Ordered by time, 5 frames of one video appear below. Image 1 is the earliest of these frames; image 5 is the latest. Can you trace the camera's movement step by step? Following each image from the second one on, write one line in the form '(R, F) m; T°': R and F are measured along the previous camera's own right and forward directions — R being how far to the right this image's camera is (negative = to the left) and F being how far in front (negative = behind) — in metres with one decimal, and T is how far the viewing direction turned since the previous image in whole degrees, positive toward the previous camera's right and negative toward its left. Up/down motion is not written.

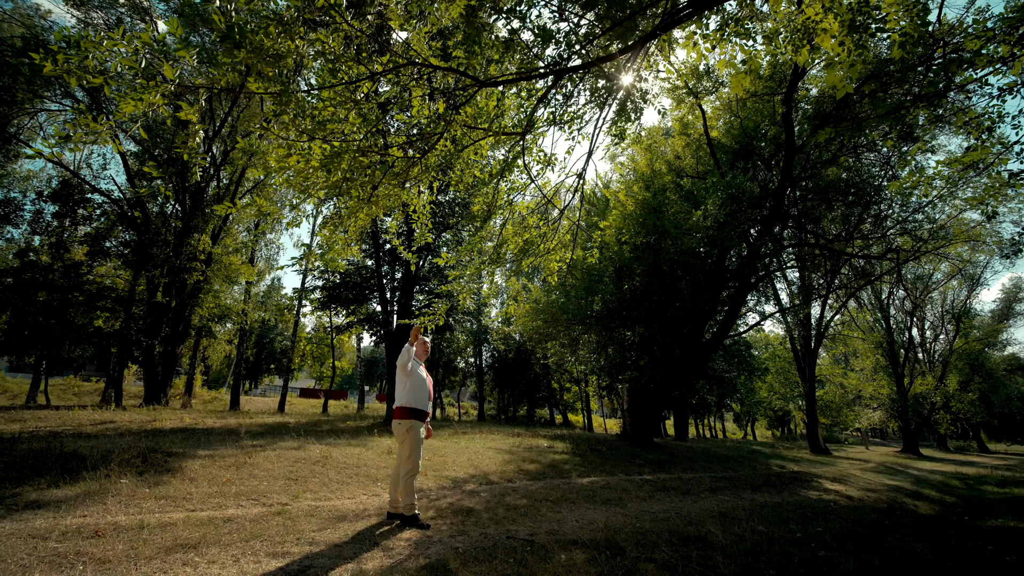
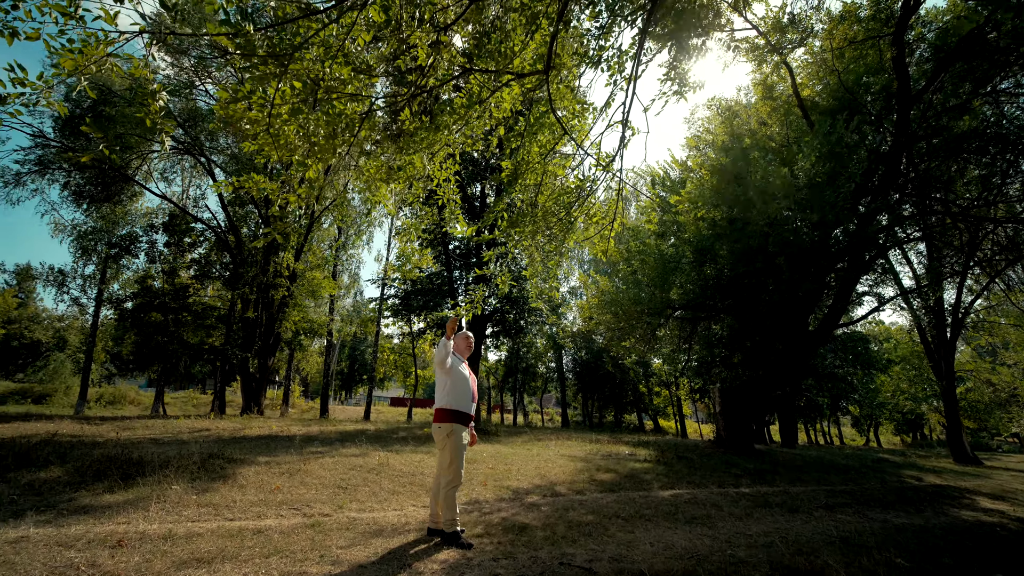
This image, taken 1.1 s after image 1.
(+0.4, +0.8) m; -10°
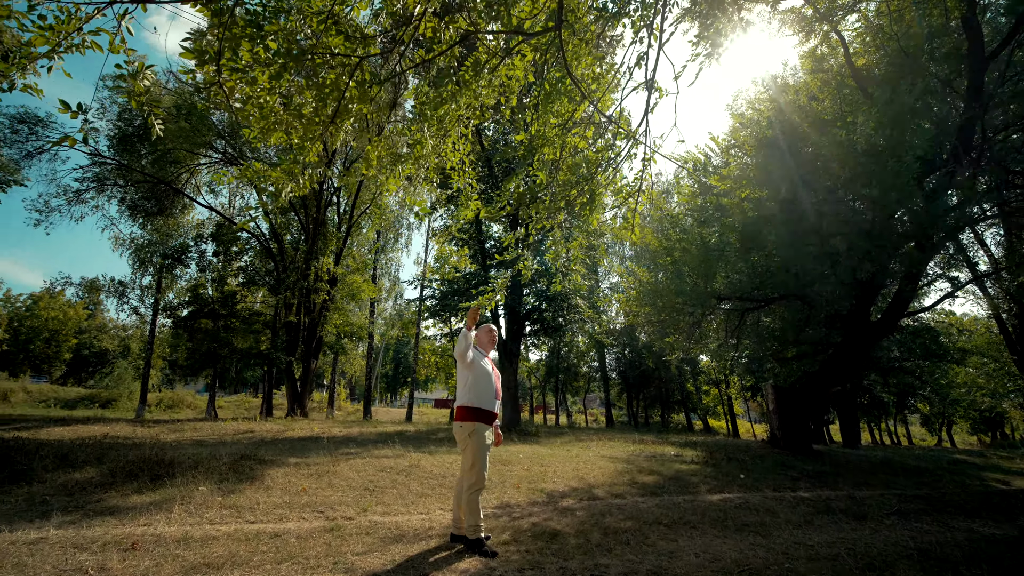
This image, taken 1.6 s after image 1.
(+0.2, +0.4) m; -5°
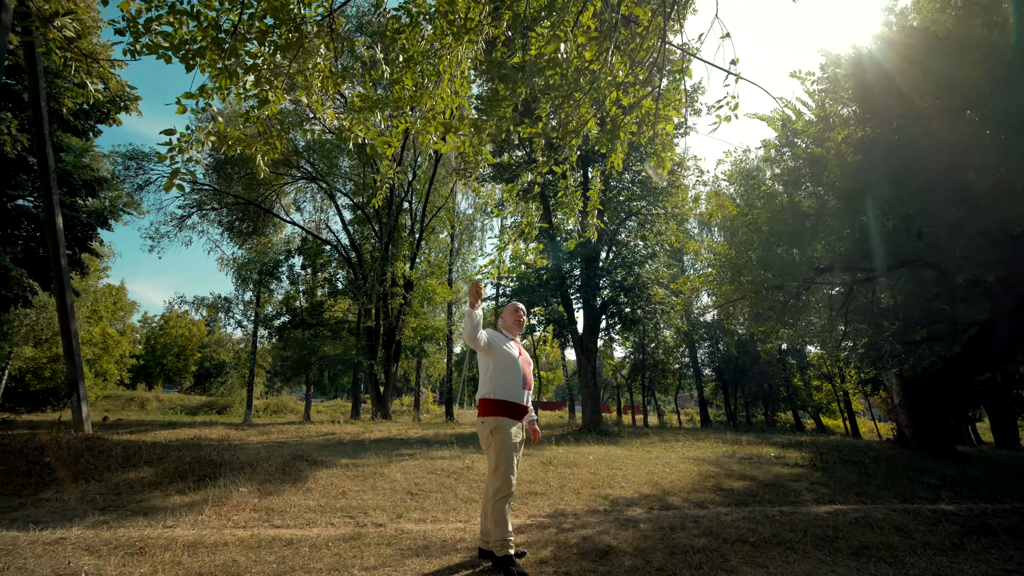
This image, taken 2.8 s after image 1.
(+0.5, +0.8) m; -10°
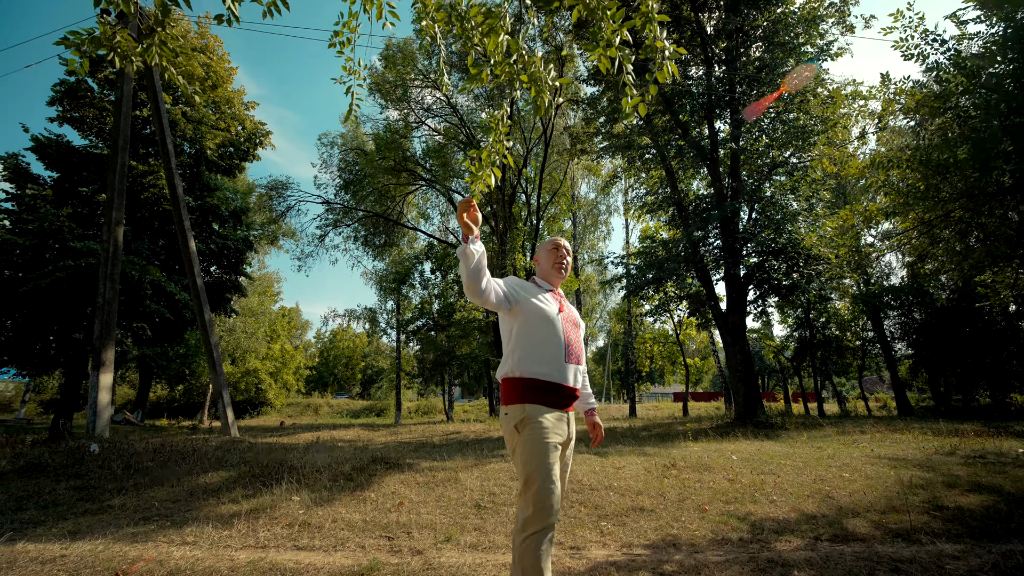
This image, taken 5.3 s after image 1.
(+0.6, +1.5) m; -16°
